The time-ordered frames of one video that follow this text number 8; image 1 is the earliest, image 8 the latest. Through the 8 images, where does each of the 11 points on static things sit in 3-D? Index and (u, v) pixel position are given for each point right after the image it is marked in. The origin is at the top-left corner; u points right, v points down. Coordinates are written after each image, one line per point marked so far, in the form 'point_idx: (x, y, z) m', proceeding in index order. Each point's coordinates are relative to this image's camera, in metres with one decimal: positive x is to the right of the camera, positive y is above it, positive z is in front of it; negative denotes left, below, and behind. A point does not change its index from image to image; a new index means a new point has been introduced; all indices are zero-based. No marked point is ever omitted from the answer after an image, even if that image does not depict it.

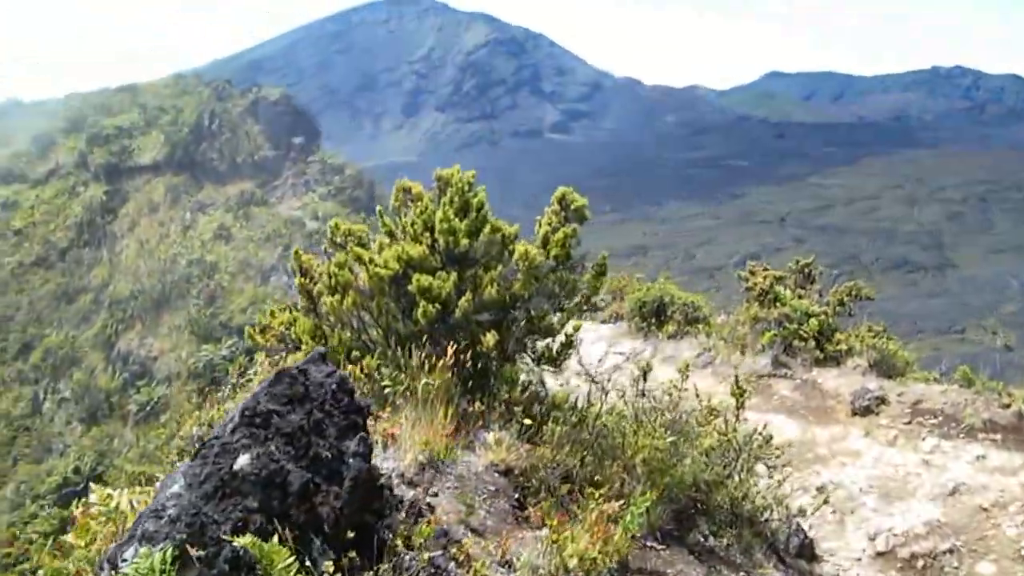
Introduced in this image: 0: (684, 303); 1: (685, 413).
0: (+2.8, -0.2, +15.0) m
1: (+1.3, -1.0, +7.0) m
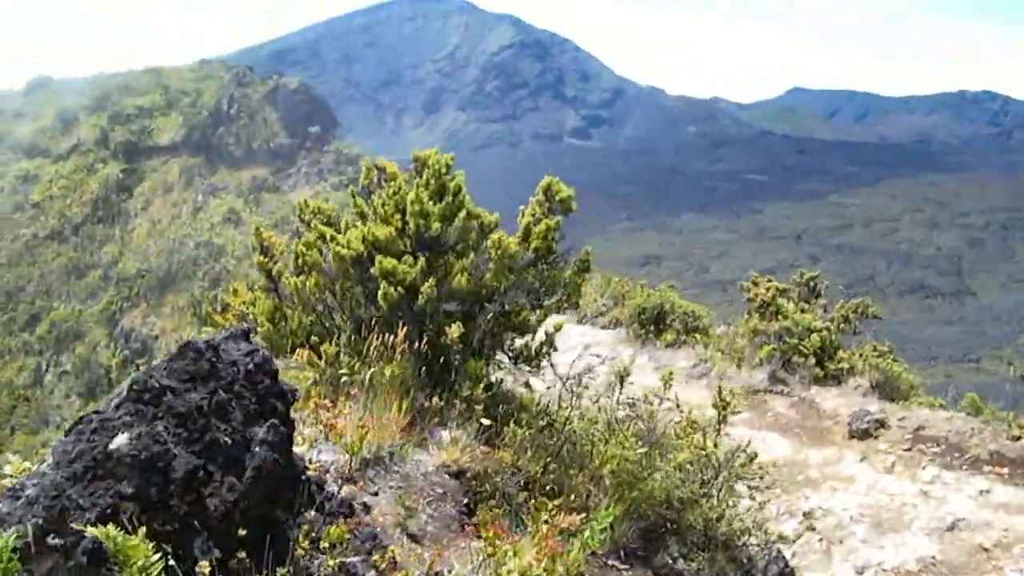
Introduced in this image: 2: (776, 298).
0: (+2.7, -0.4, +14.5) m
1: (+1.1, -1.0, +6.6) m
2: (+3.4, -0.1, +11.7) m
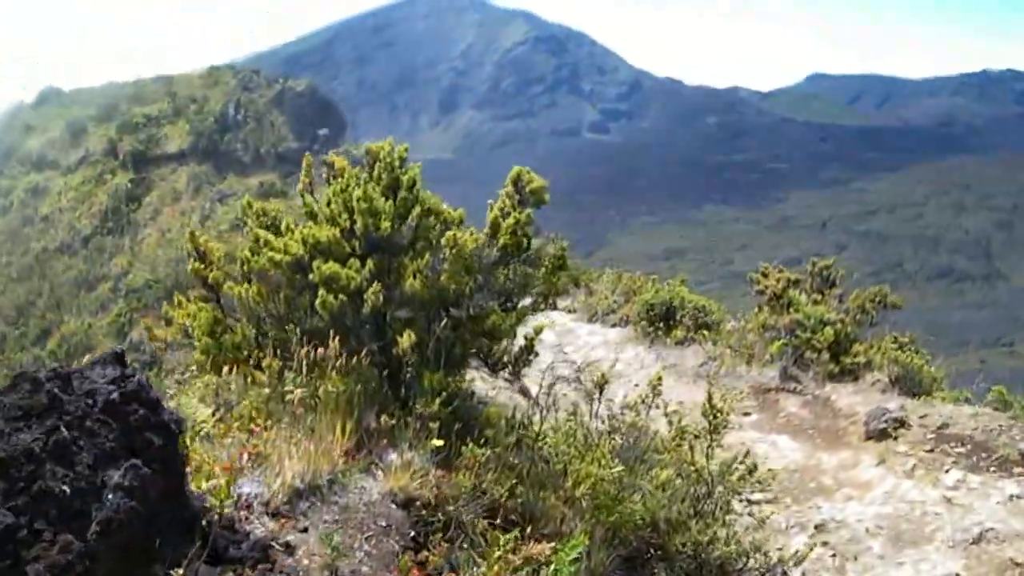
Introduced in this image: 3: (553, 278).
0: (+2.8, -0.3, +13.8) m
1: (+0.9, -1.0, +5.9) m
2: (+3.3, 0.0, +11.0) m
3: (+0.3, +0.1, +6.4) m
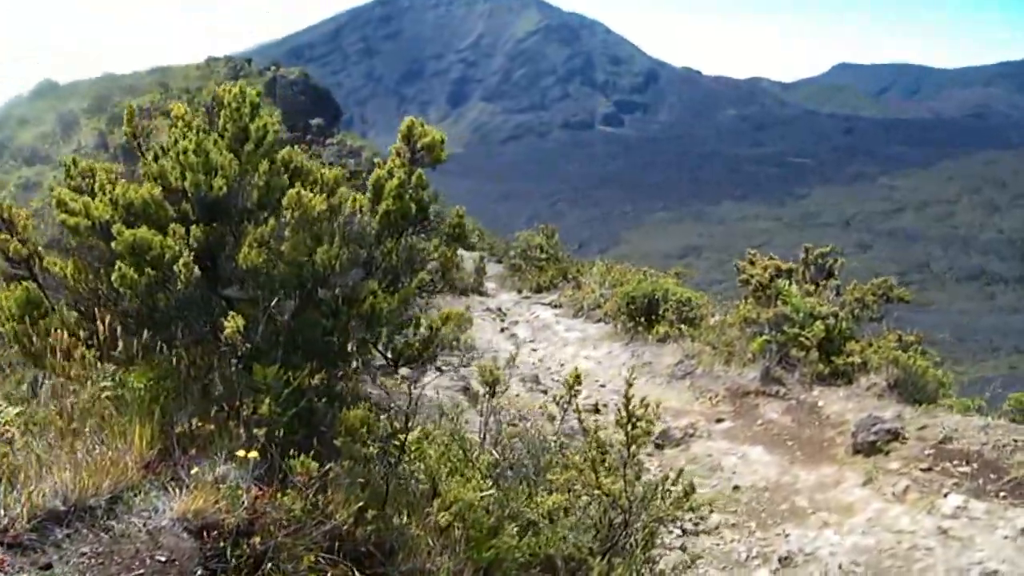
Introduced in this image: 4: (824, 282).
0: (+2.4, -0.2, +12.6) m
1: (+0.2, -0.9, +4.8) m
2: (+2.8, +0.1, +9.8) m
3: (-0.4, +0.2, +5.3) m
4: (+3.4, +0.1, +10.0) m
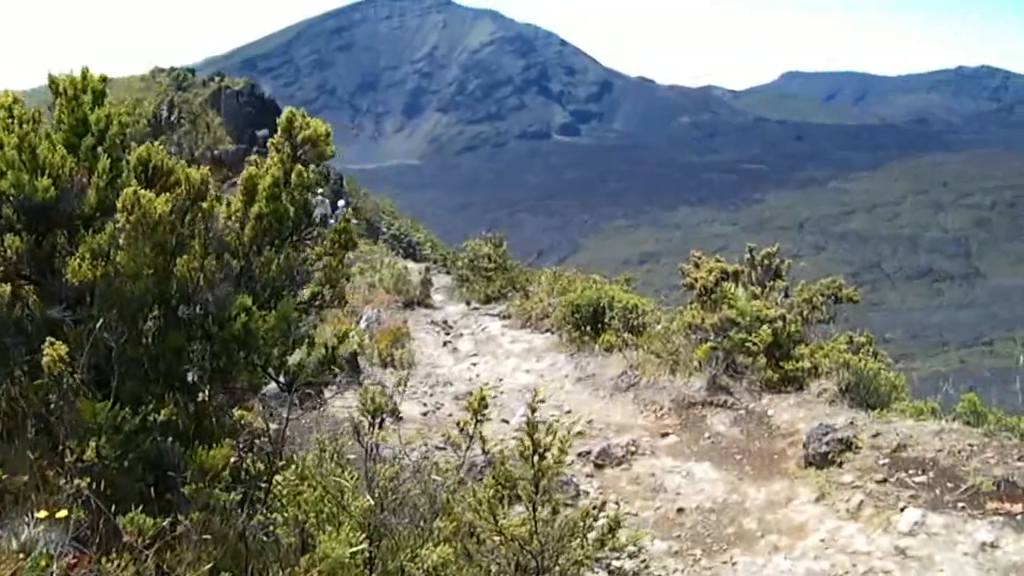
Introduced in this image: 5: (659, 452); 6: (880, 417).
0: (+1.5, -0.3, +12.0) m
1: (-0.2, -0.9, +4.1) m
2: (+2.1, +0.1, +9.3) m
3: (-0.9, +0.1, +4.7) m
4: (+2.7, +0.1, +9.5) m
5: (+1.2, -1.3, +7.2) m
6: (+2.8, -1.0, +6.8) m
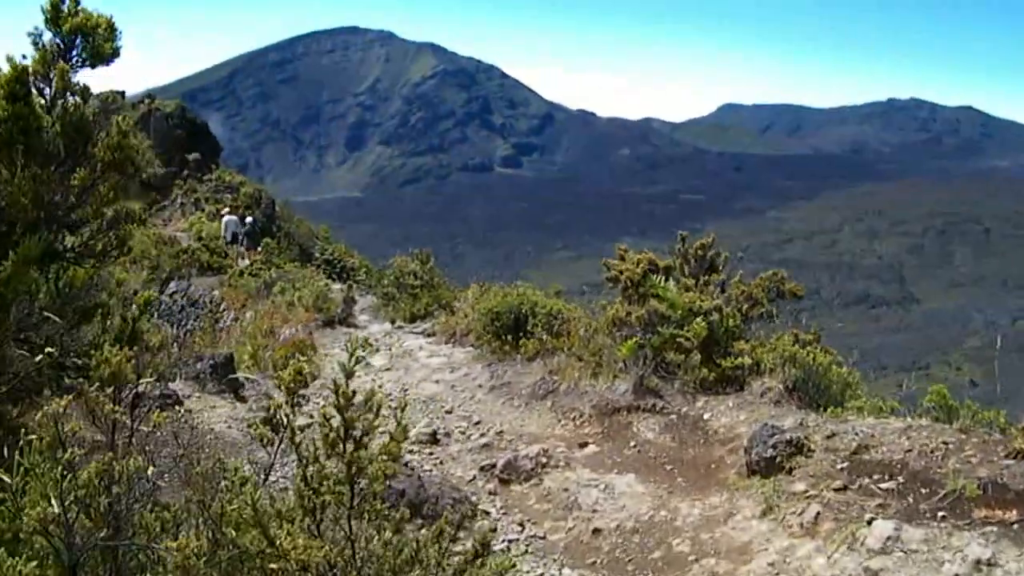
0: (+0.5, -0.3, +11.0) m
1: (-0.8, -0.7, +2.9) m
2: (+1.3, +0.1, +8.3) m
3: (-1.4, +0.3, +3.4) m
4: (+1.8, +0.1, +8.5) m
5: (+0.4, -1.2, +6.0) m
6: (+2.1, -0.8, +5.8) m
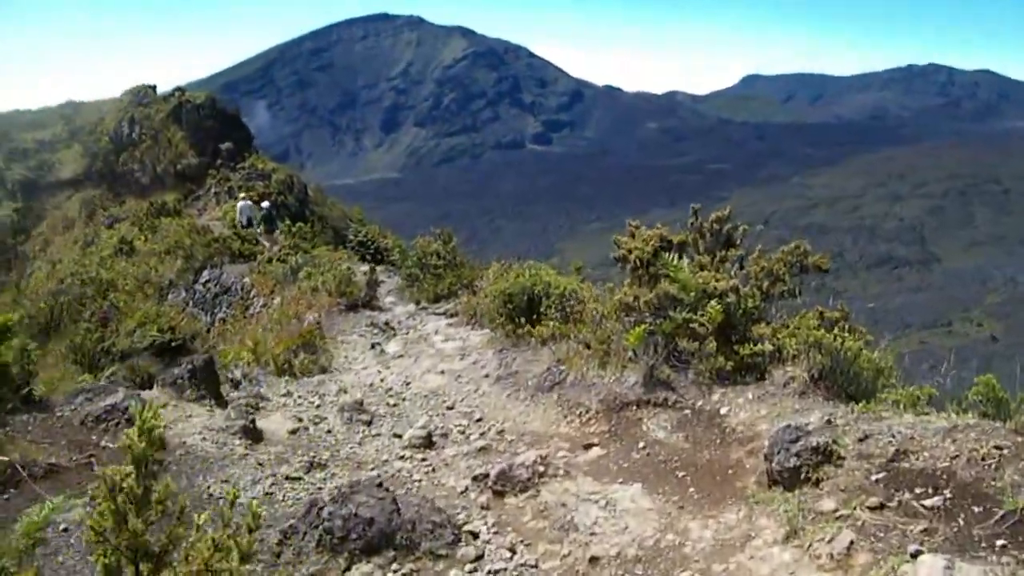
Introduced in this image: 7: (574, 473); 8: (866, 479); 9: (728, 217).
0: (+0.6, -0.1, +10.3) m
1: (-0.9, -0.7, +2.3) m
2: (+1.3, +0.3, +7.6) m
3: (-1.6, +0.3, +2.8) m
4: (+1.8, +0.3, +7.8) m
5: (+0.4, -1.1, +5.4) m
6: (+2.0, -0.7, +5.1) m
7: (+0.4, -1.1, +5.4) m
8: (+1.7, -0.9, +4.3) m
9: (+1.9, +0.6, +8.2) m
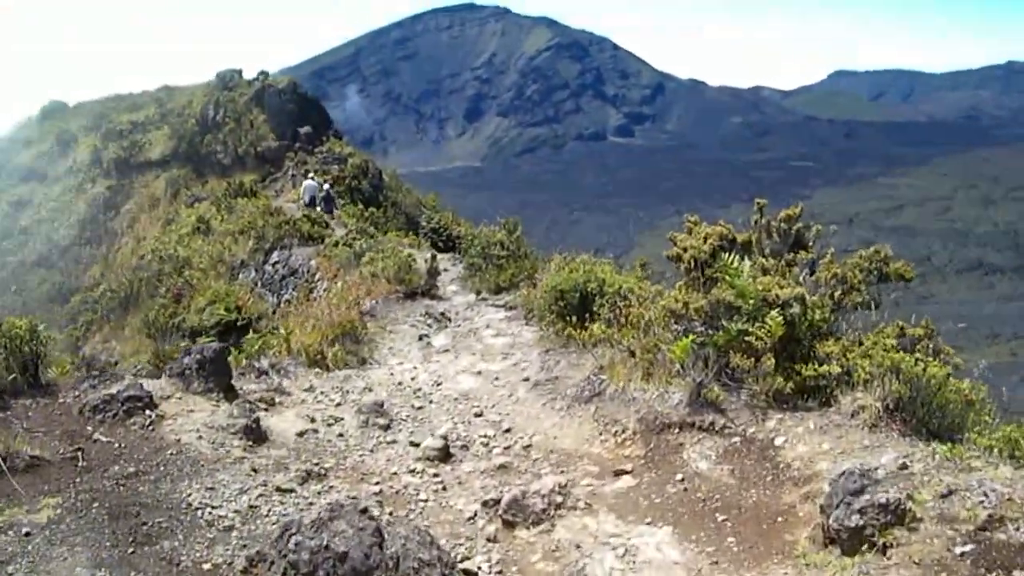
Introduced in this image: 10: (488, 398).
0: (+1.1, -0.1, +9.5) m
1: (-1.1, -0.7, +1.7) m
2: (+1.5, +0.3, +6.7) m
3: (-1.7, +0.3, +2.2) m
4: (+2.1, +0.2, +6.9) m
5: (+0.5, -1.1, +4.7) m
6: (+2.1, -0.8, +4.2) m
7: (+0.4, -1.1, +4.6) m
8: (+1.6, -1.0, +3.4) m
9: (+2.3, +0.6, +7.3) m
10: (-0.1, -0.8, +7.6) m
